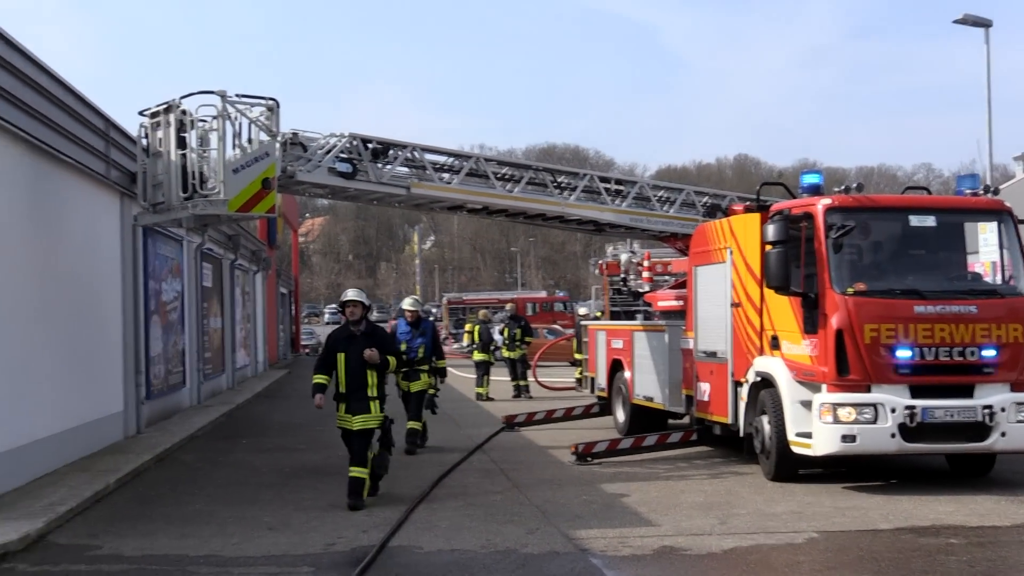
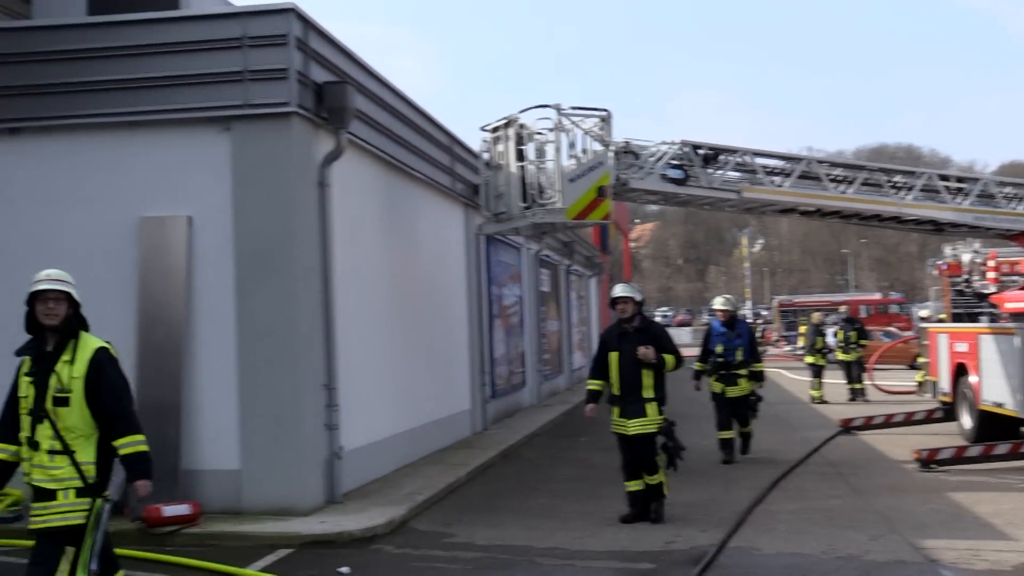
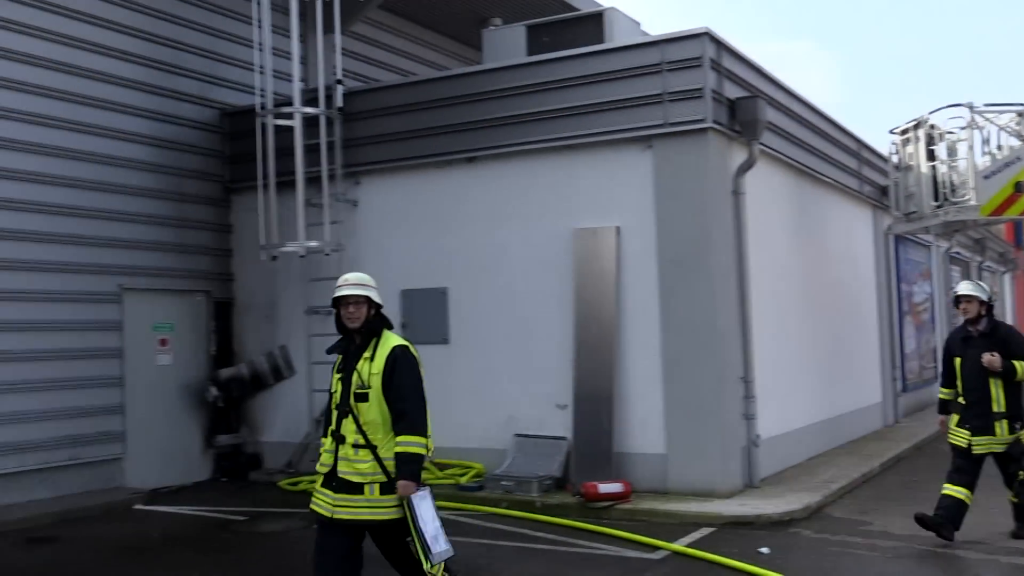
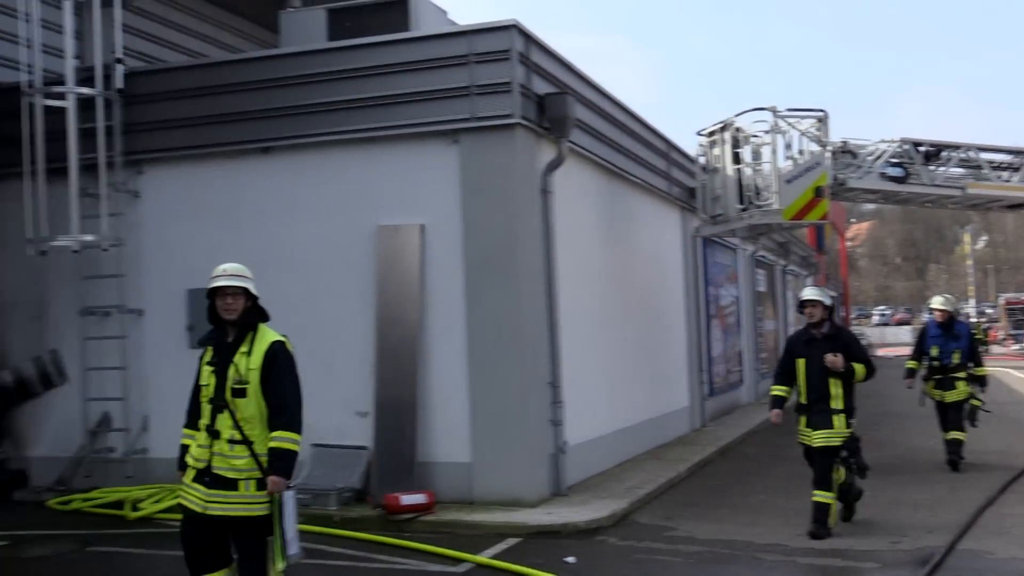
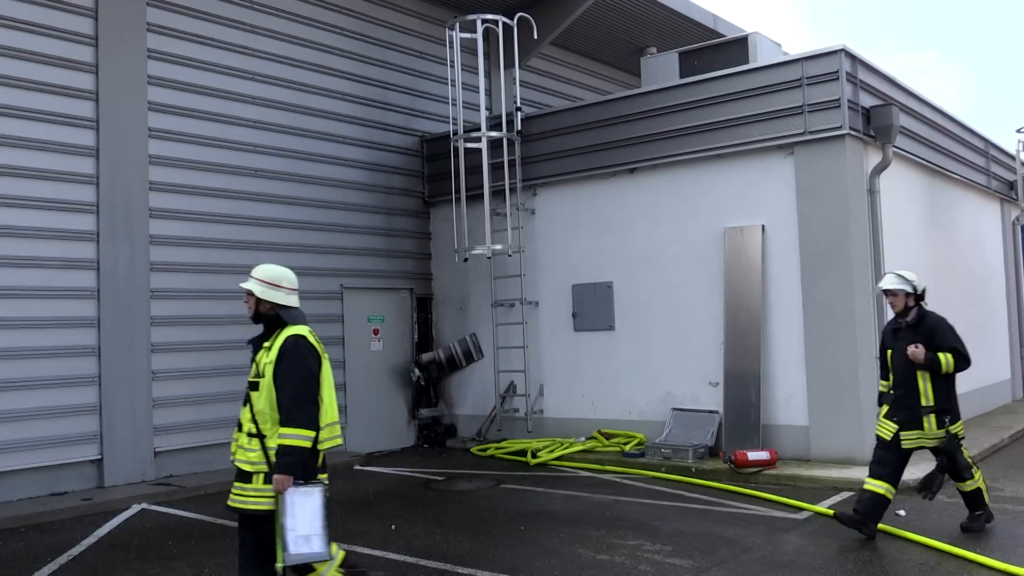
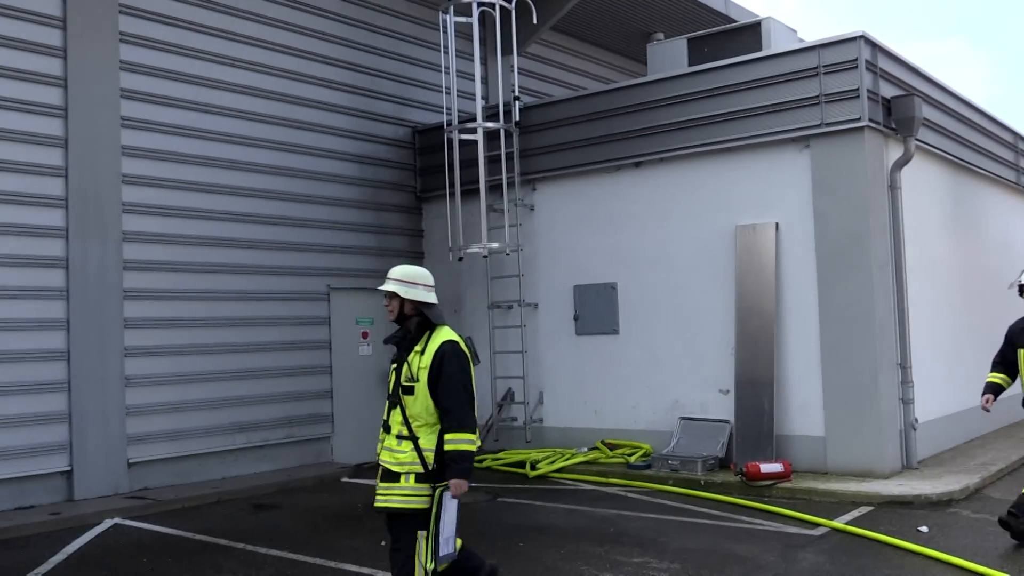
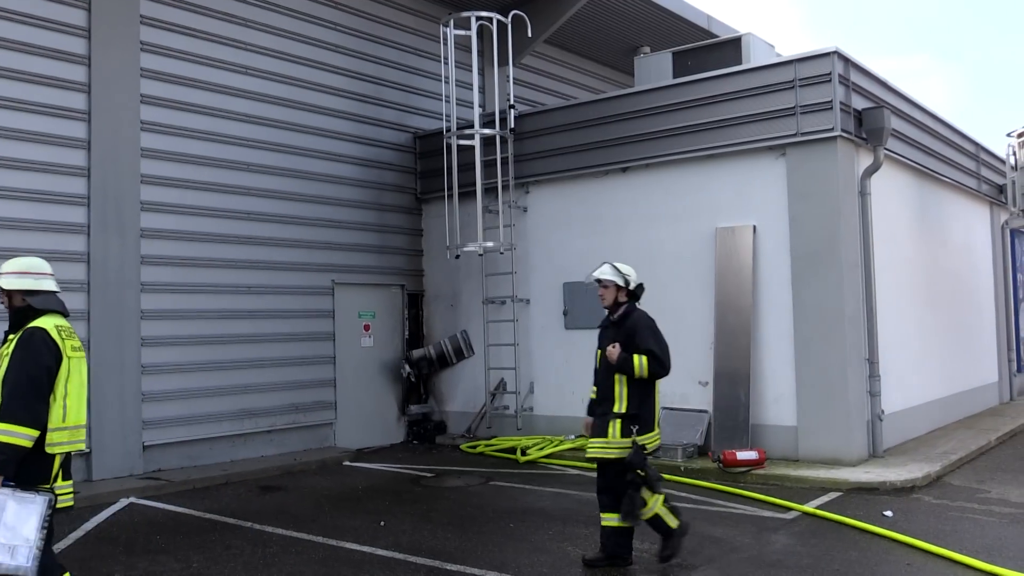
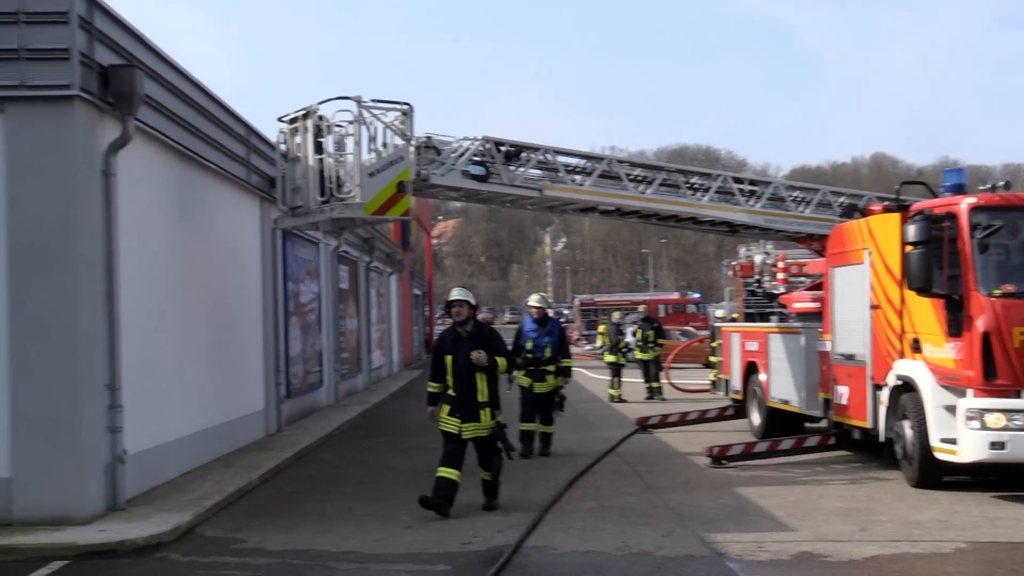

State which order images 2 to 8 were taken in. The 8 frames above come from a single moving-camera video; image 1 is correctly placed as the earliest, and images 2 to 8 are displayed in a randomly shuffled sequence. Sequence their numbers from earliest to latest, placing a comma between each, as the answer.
8, 2, 4, 3, 6, 5, 7
